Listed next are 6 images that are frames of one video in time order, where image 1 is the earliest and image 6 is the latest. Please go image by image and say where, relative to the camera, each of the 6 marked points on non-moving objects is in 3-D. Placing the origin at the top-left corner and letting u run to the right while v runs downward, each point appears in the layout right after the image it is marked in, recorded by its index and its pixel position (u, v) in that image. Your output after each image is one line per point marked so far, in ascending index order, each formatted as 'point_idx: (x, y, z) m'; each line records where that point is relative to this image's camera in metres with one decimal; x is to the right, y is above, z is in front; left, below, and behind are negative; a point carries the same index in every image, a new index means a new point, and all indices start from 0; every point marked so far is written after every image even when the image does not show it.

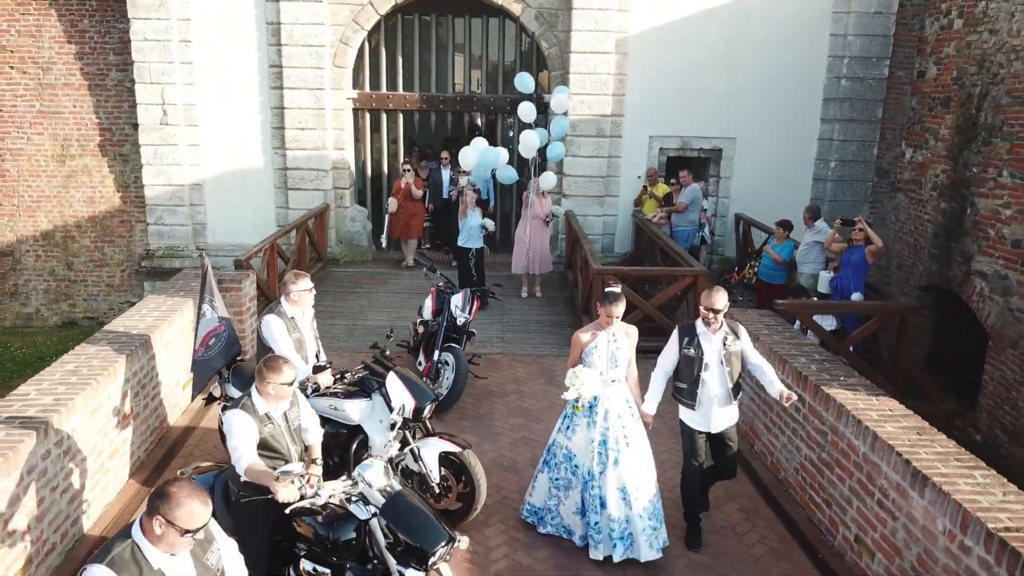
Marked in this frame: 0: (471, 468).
0: (-0.2, -1.0, +4.1) m
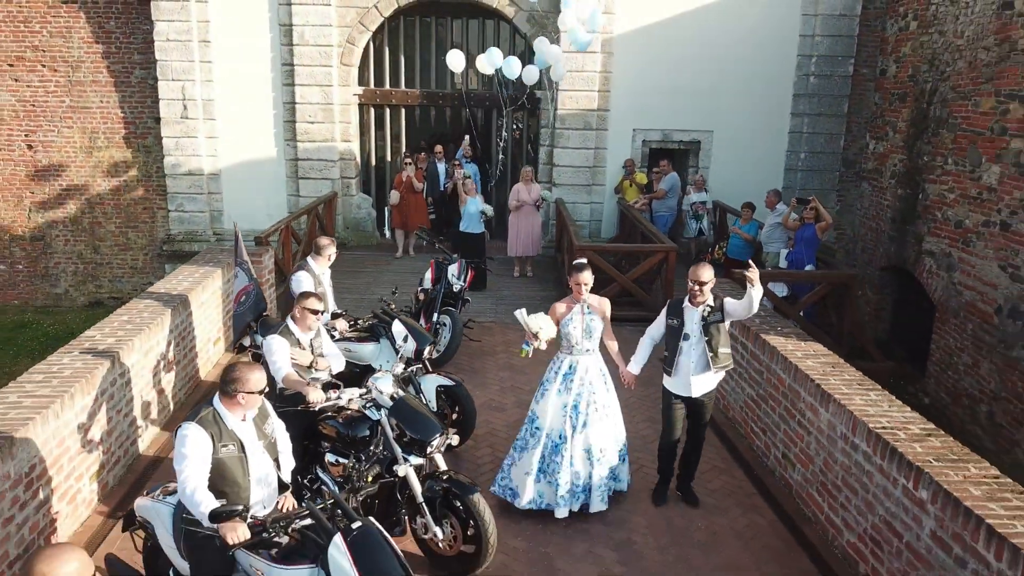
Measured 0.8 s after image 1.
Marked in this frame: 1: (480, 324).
0: (-0.3, -0.7, +5.0) m
1: (-0.3, -0.4, +7.9) m
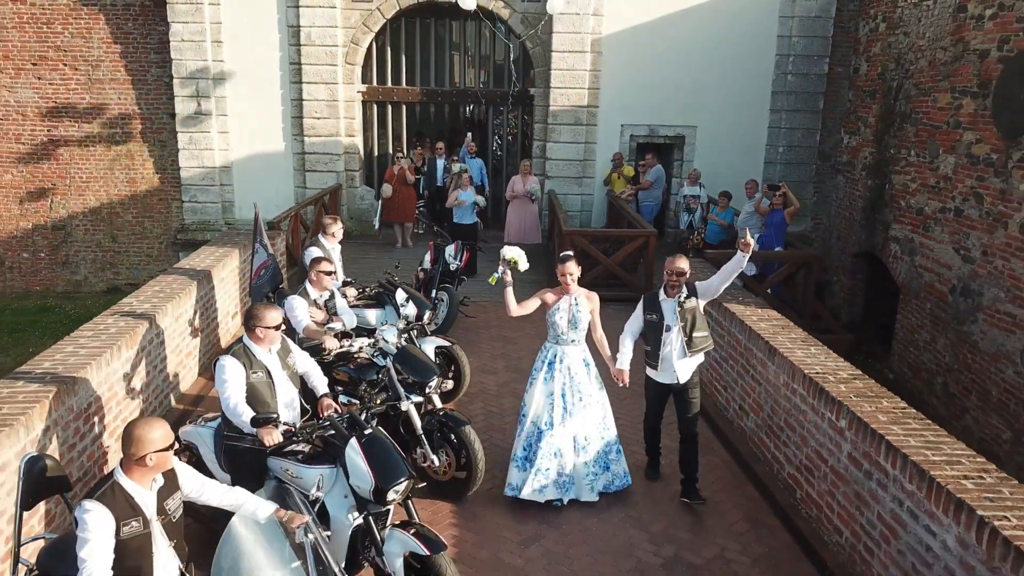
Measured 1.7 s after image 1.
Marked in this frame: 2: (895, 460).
0: (-0.4, -0.5, +5.6) m
1: (-0.4, -0.2, +8.6) m
2: (+1.8, -0.8, +3.7) m
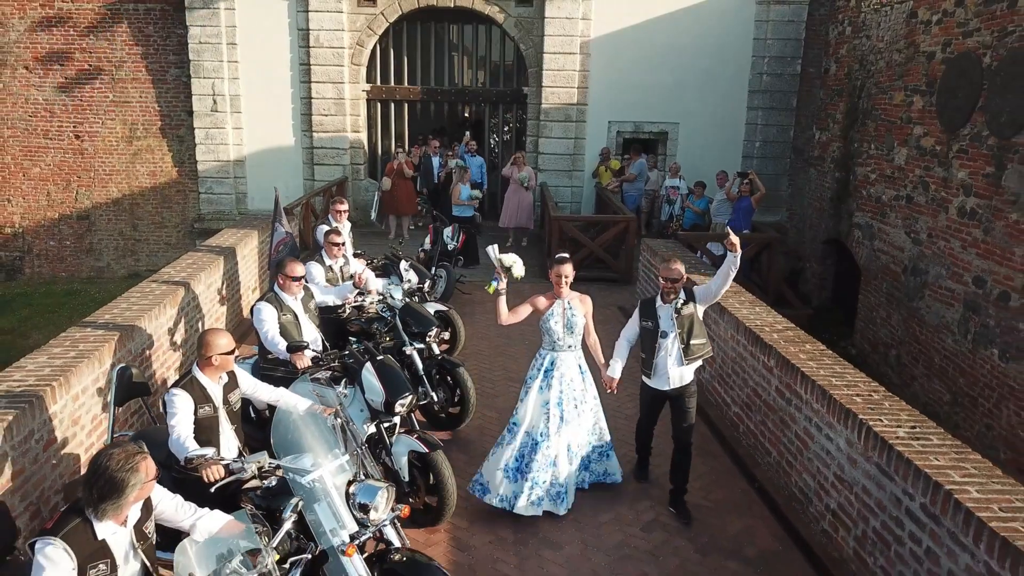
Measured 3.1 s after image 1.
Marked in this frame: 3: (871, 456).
0: (-0.5, -0.3, +6.5) m
1: (-0.5, +0.1, +9.4) m
2: (+1.7, -0.6, +4.5) m
3: (+1.8, -0.8, +3.8) m
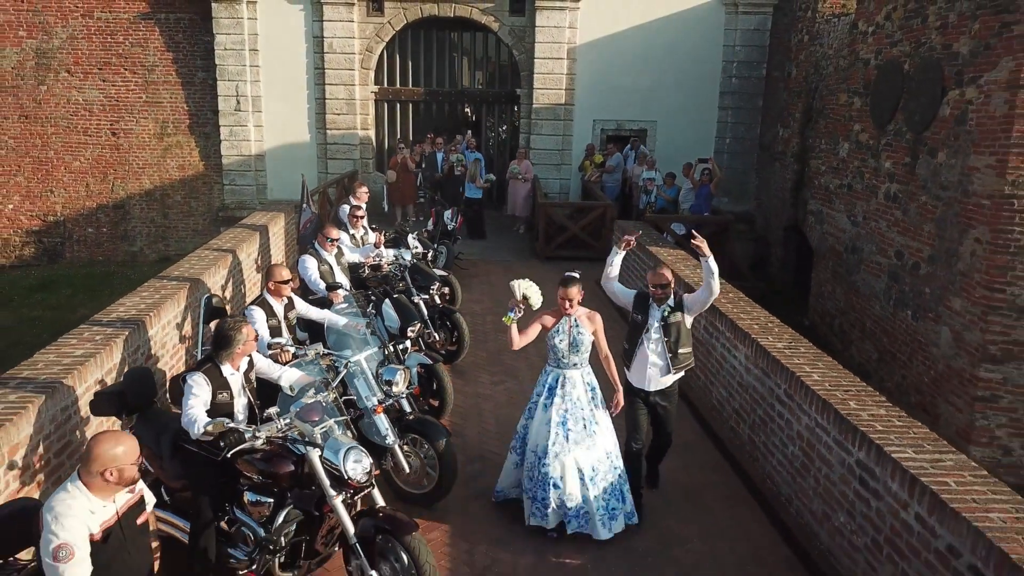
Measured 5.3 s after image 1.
0: (-0.6, 0.0, +7.8) m
1: (-0.6, +0.4, +10.8) m
2: (+1.6, -0.3, +5.8) m
3: (+1.7, -0.5, +5.1) m
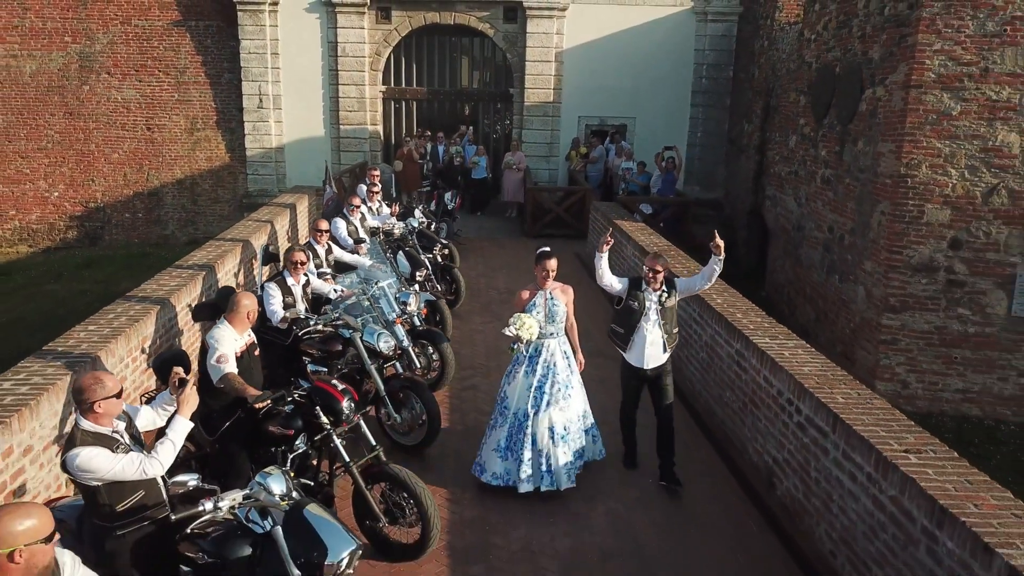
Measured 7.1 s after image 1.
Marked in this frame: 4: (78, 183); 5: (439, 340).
0: (-0.7, +0.5, +9.4) m
1: (-0.7, +0.8, +12.4) m
2: (+1.5, +0.2, +7.4) m
3: (+1.5, -0.1, +6.7) m
4: (-9.1, +2.2, +16.1) m
5: (-0.6, -0.4, +6.0) m
